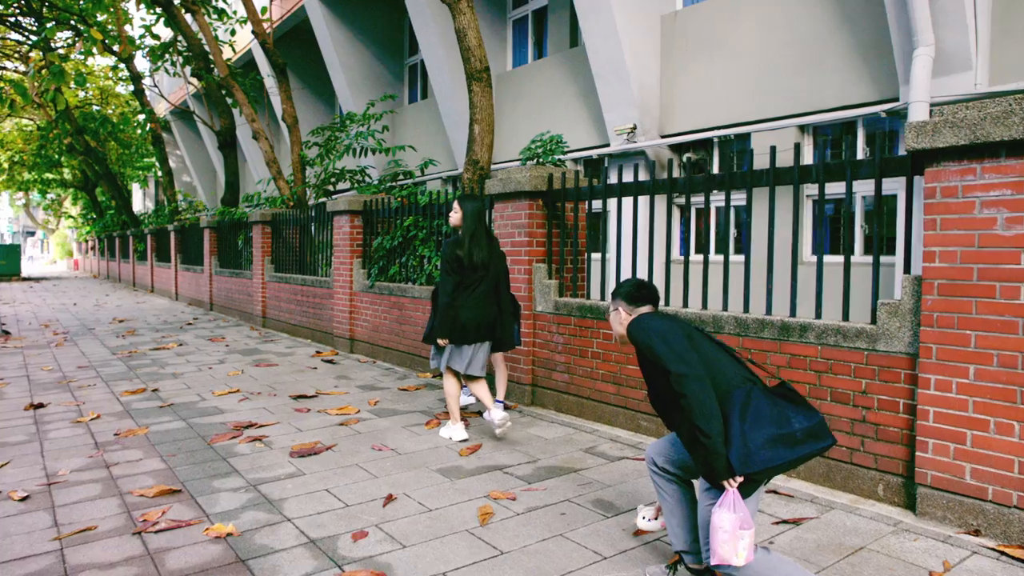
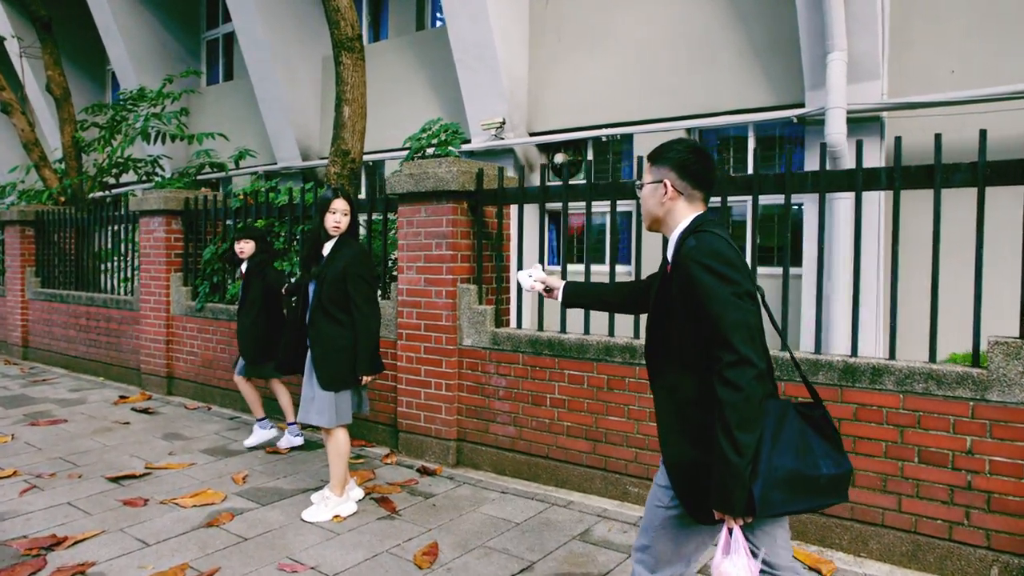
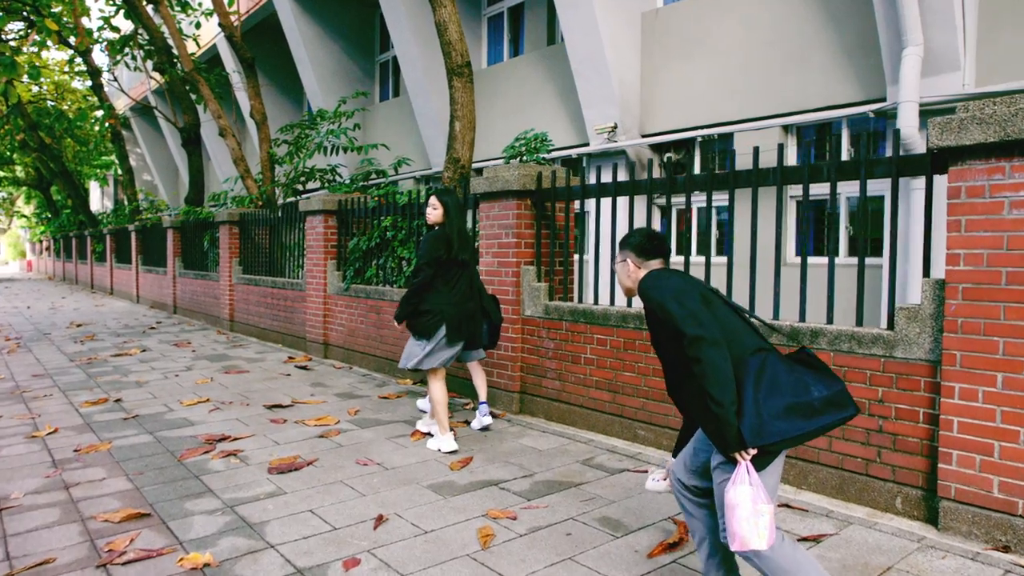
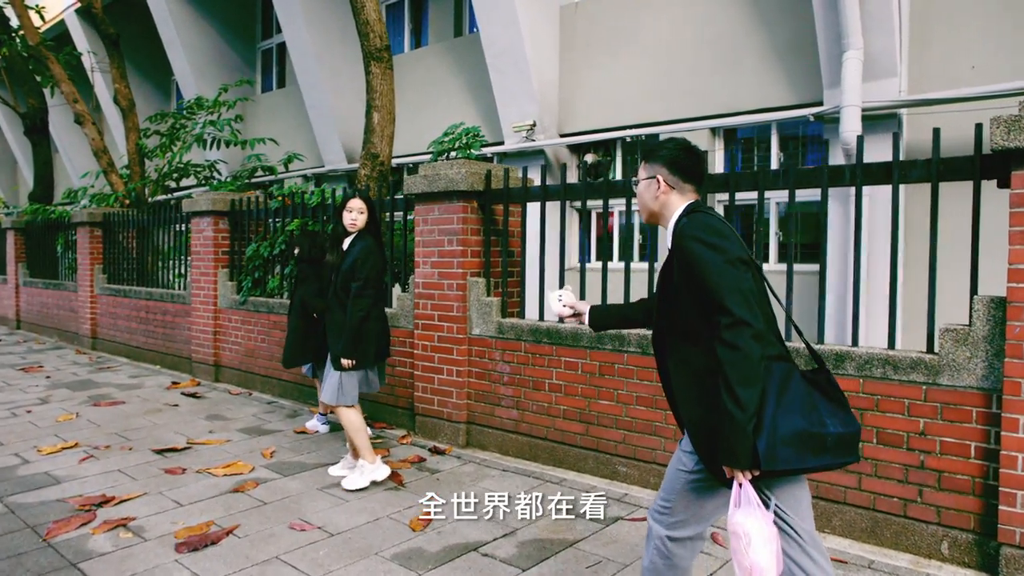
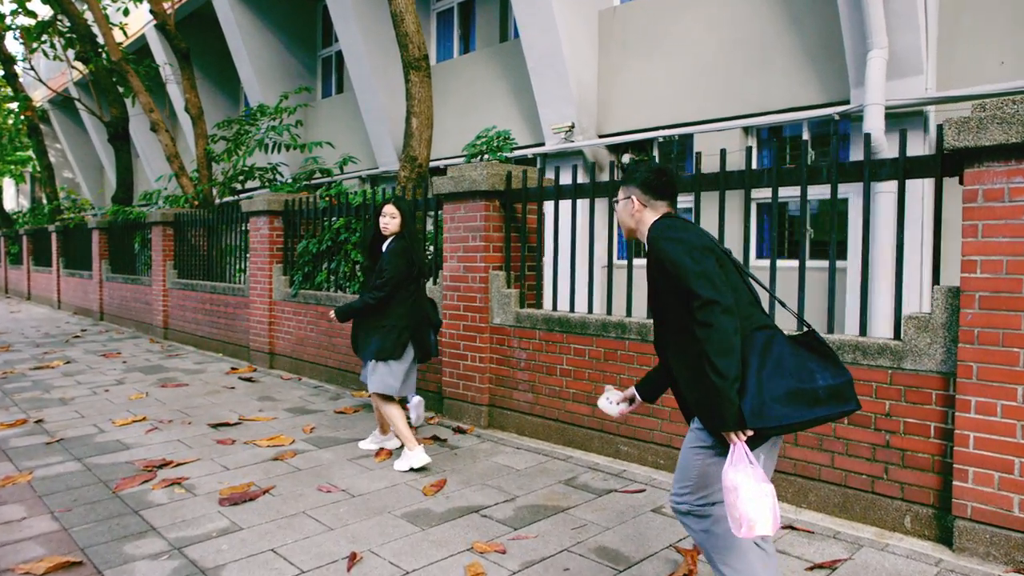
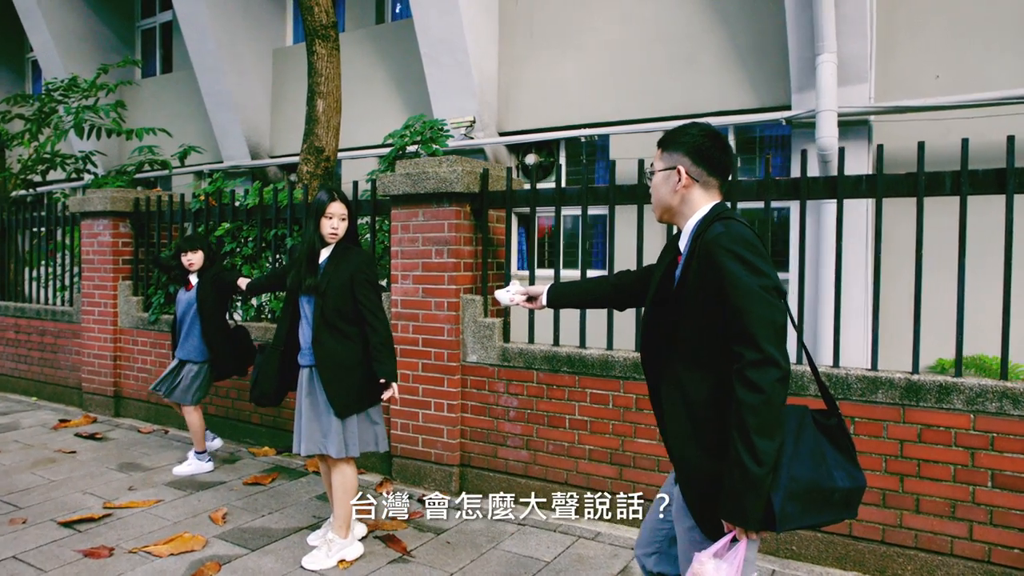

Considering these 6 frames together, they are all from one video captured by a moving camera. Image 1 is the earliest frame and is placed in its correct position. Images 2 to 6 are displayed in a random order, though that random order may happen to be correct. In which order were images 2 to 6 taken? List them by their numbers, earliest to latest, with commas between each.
3, 5, 4, 2, 6
